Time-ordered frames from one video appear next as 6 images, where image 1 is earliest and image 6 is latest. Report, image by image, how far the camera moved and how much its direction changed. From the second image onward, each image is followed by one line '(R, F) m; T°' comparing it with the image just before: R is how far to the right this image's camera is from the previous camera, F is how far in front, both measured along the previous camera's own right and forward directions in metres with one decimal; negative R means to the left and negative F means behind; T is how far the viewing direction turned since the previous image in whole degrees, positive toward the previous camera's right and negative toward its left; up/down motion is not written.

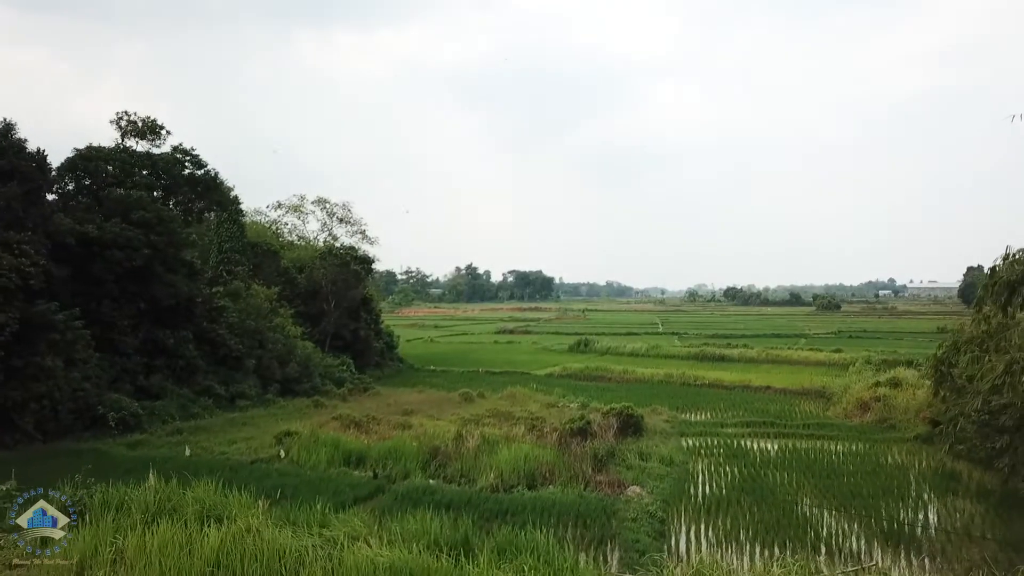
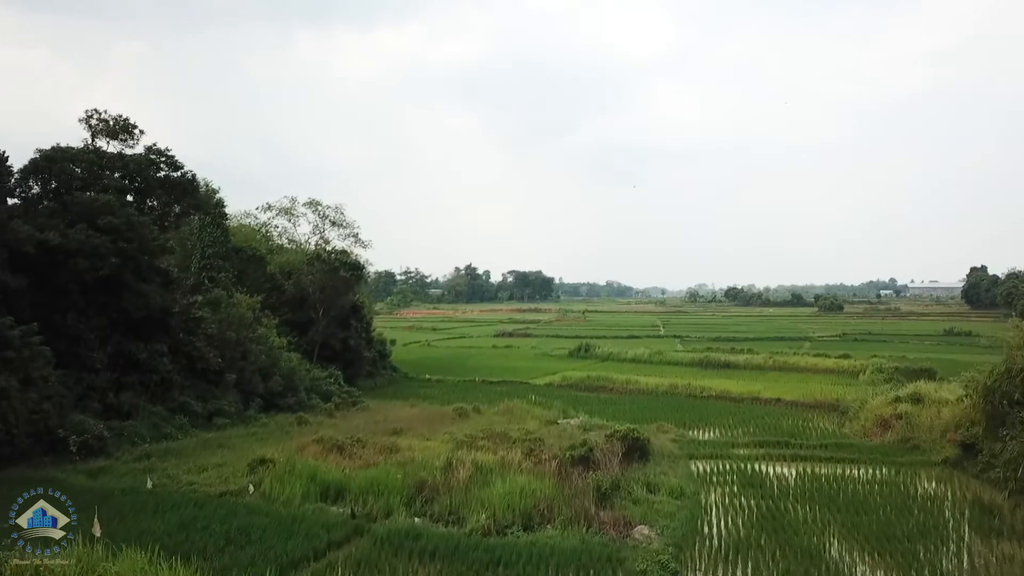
(+0.1, +1.0) m; 0°
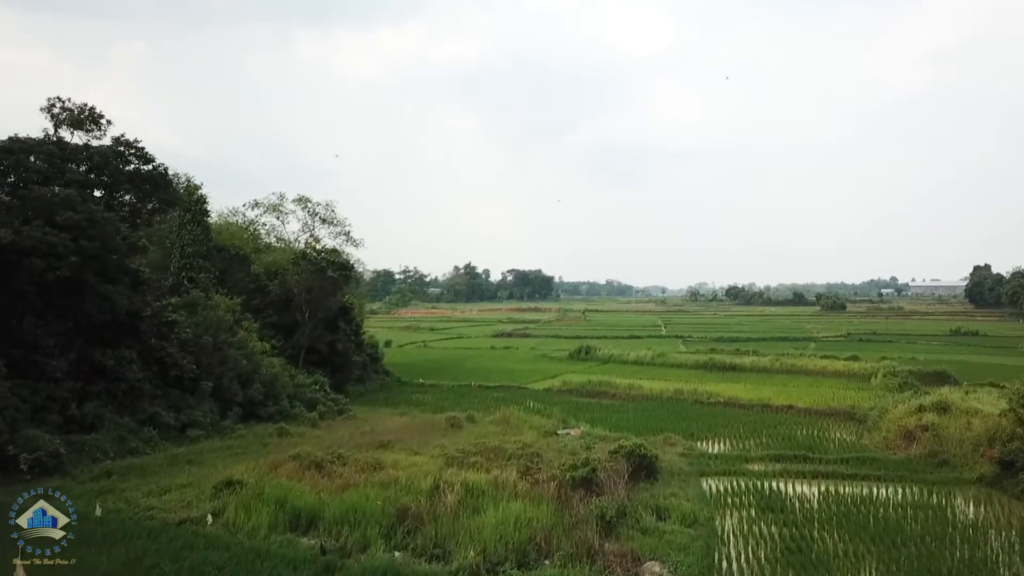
(+0.1, +1.1) m; 0°
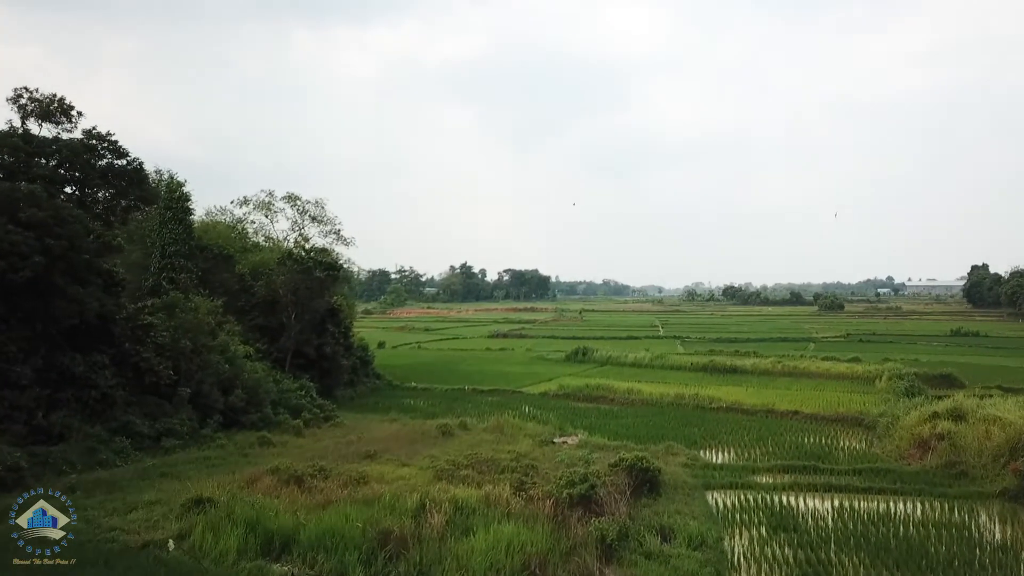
(+0.1, +0.7) m; 0°
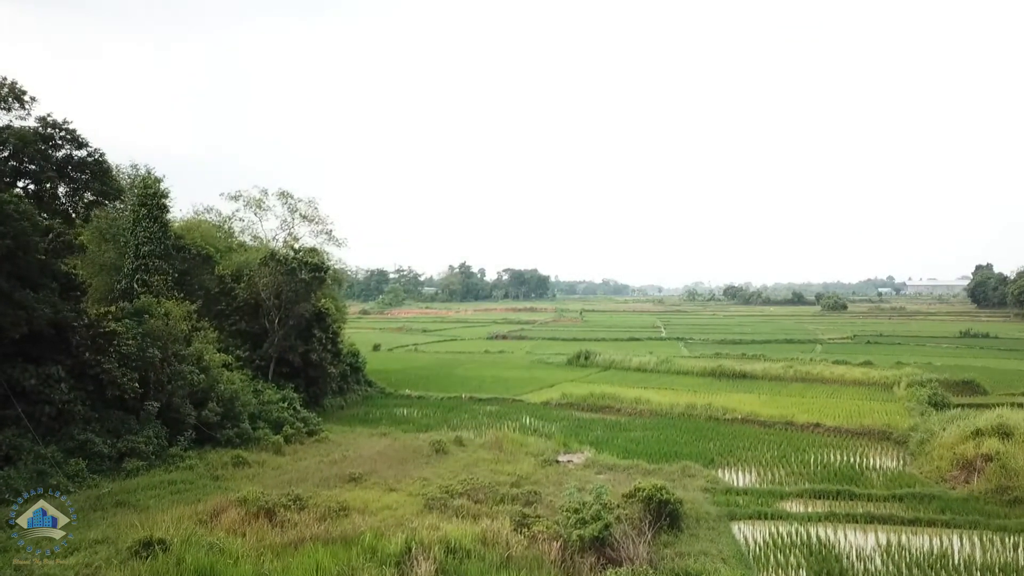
(0.0, +1.3) m; 0°
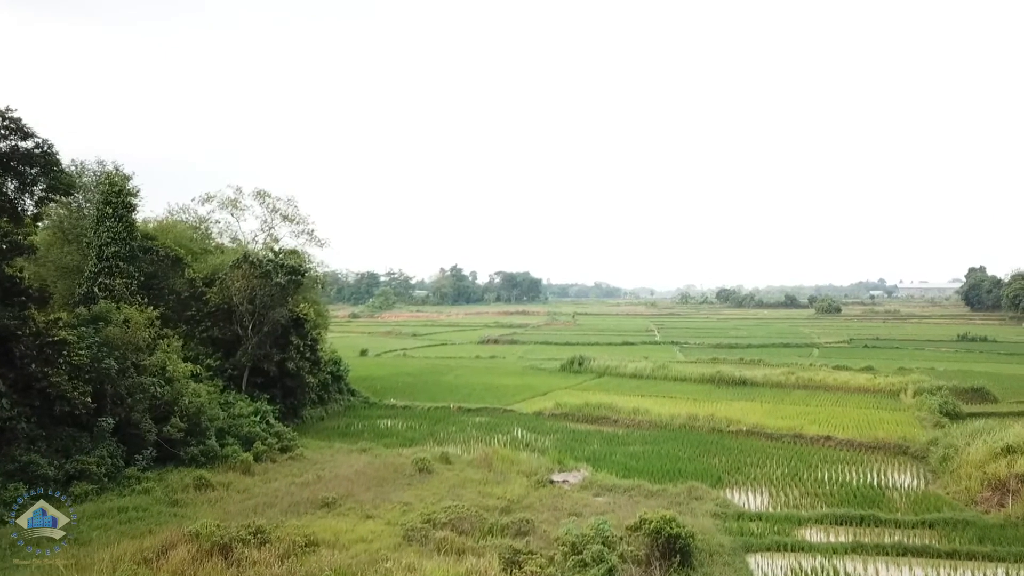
(0.0, +1.1) m; +1°
